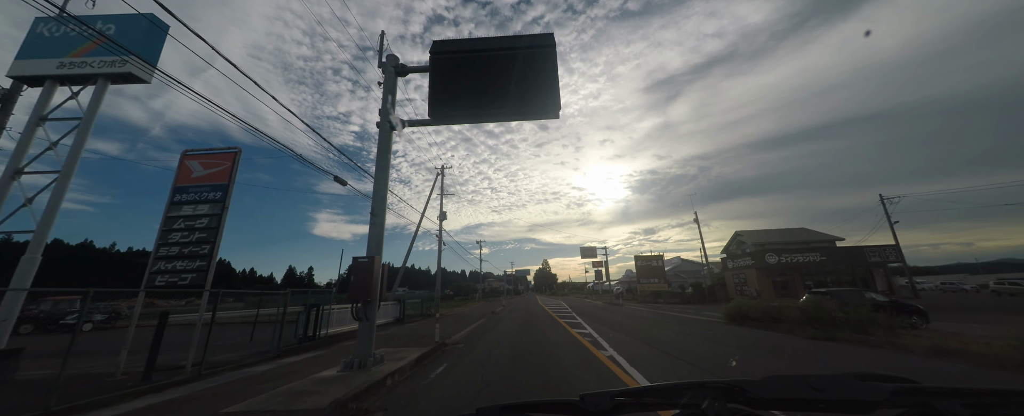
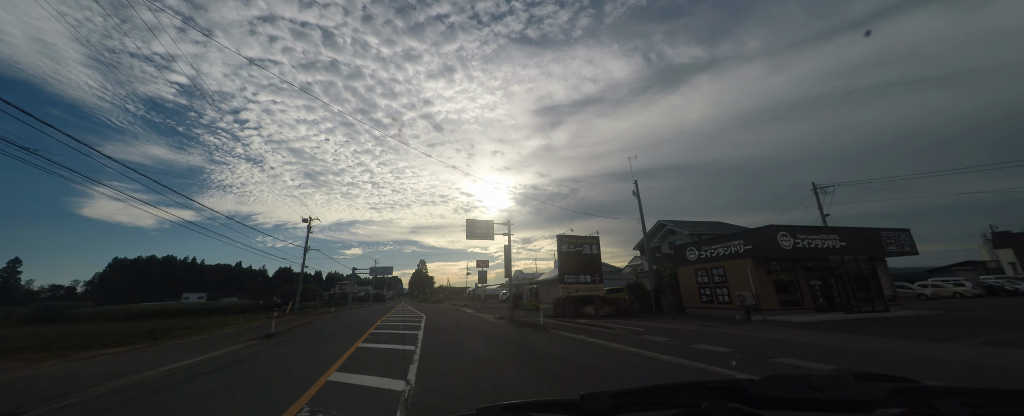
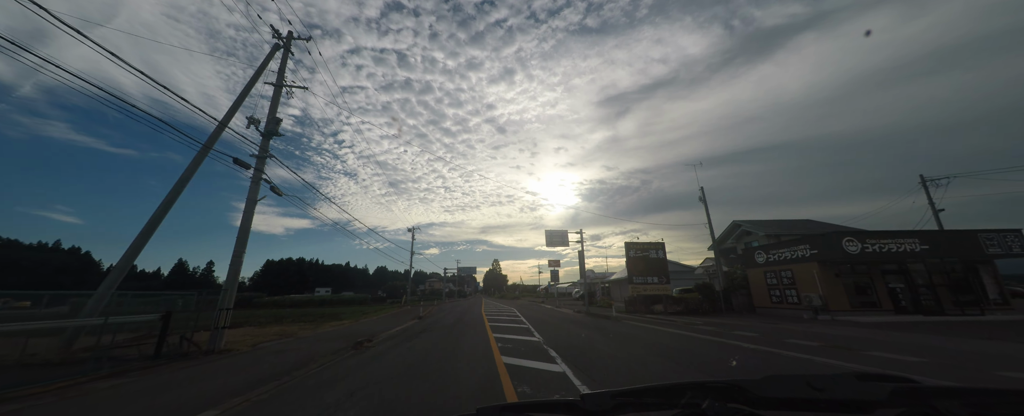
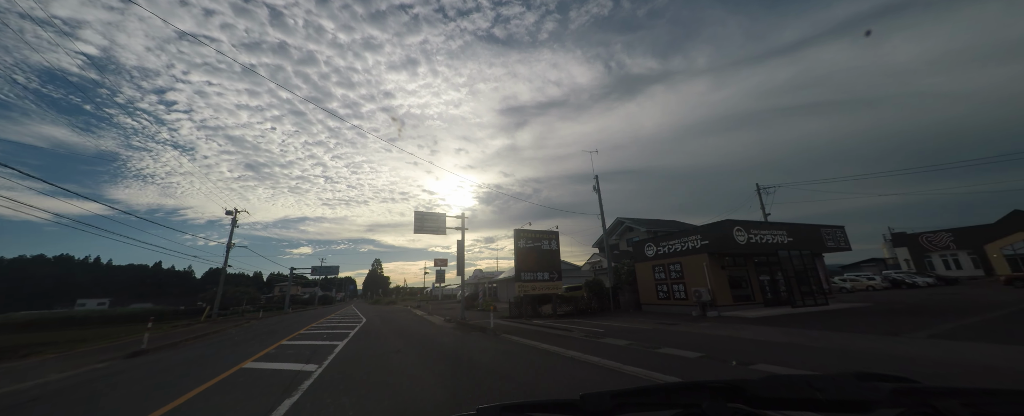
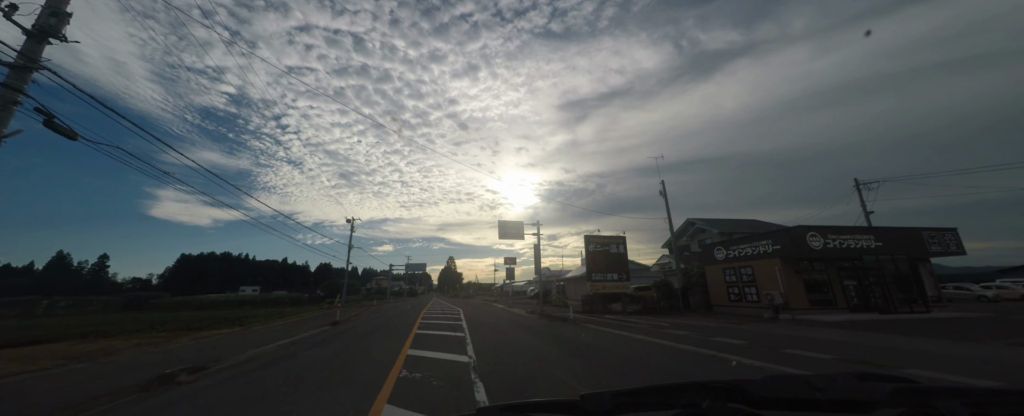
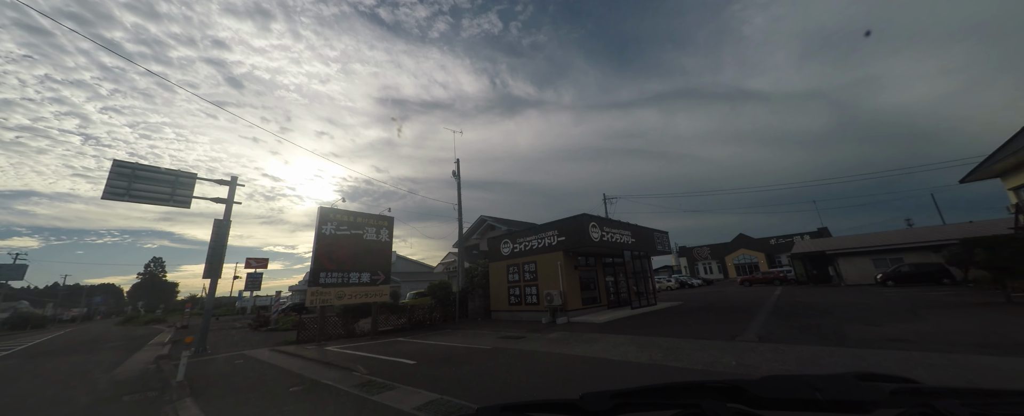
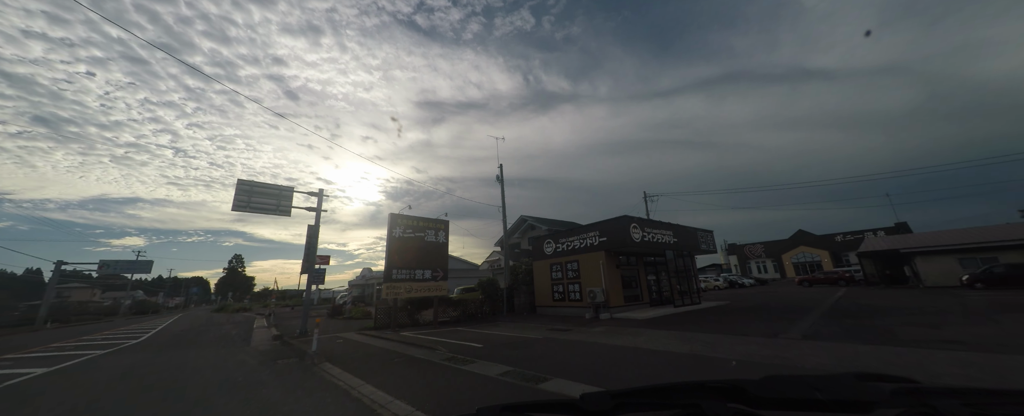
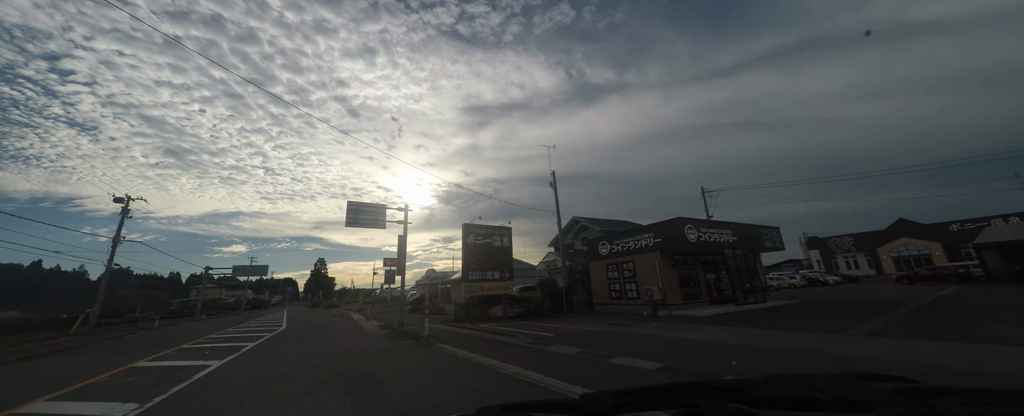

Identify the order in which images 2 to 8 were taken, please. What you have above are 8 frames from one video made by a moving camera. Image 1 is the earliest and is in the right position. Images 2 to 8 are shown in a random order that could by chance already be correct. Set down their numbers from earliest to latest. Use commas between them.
3, 5, 2, 4, 8, 7, 6
